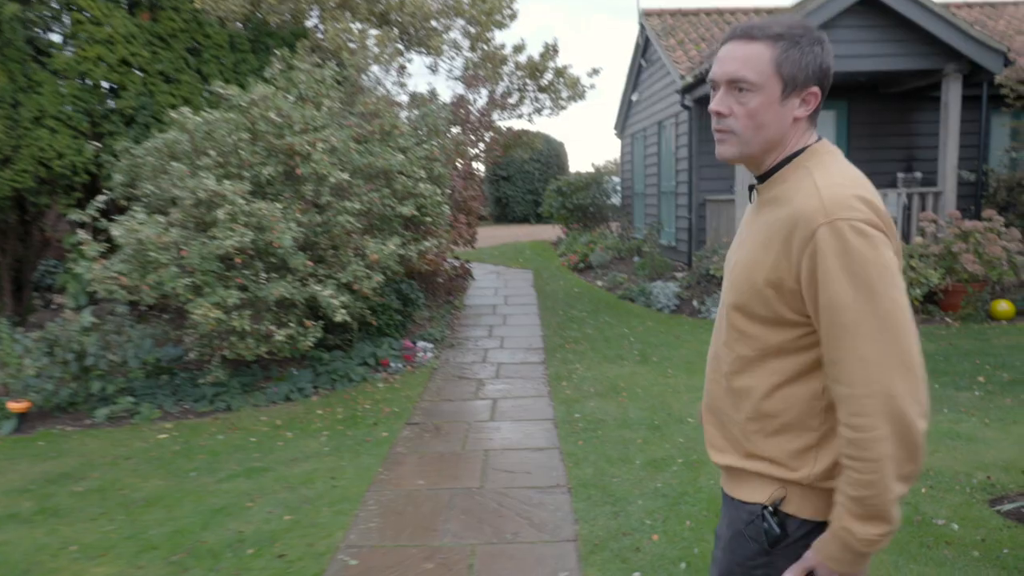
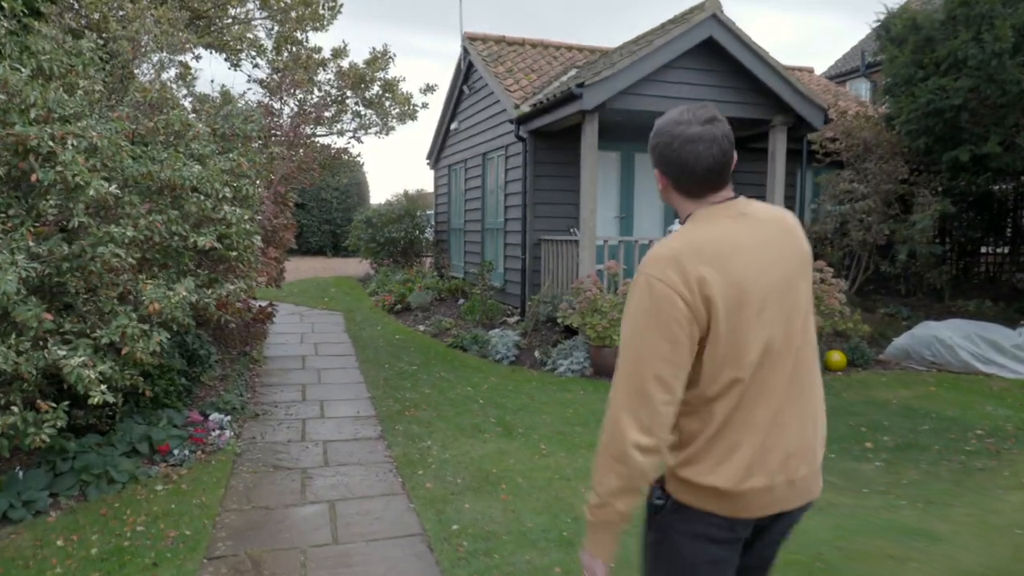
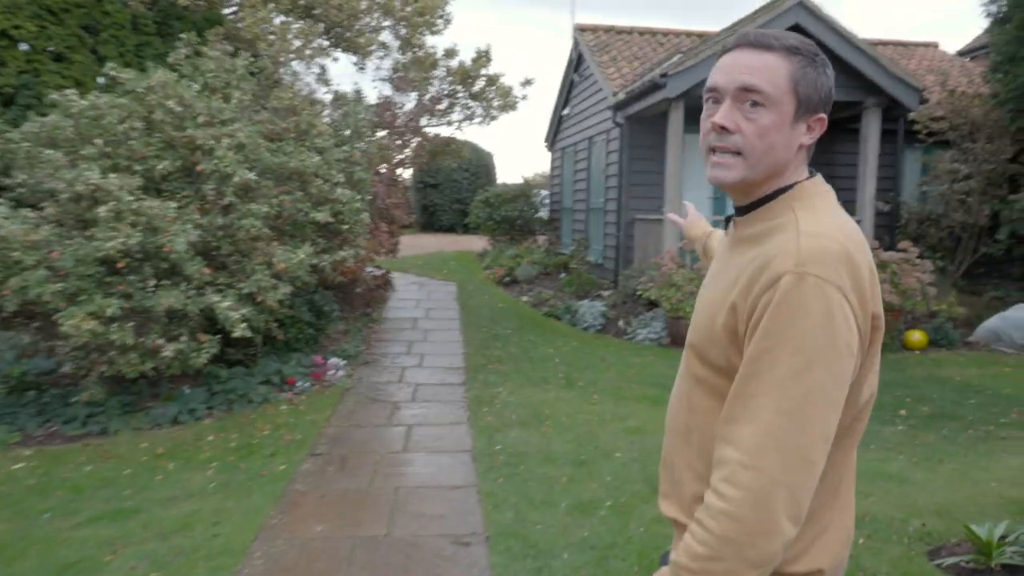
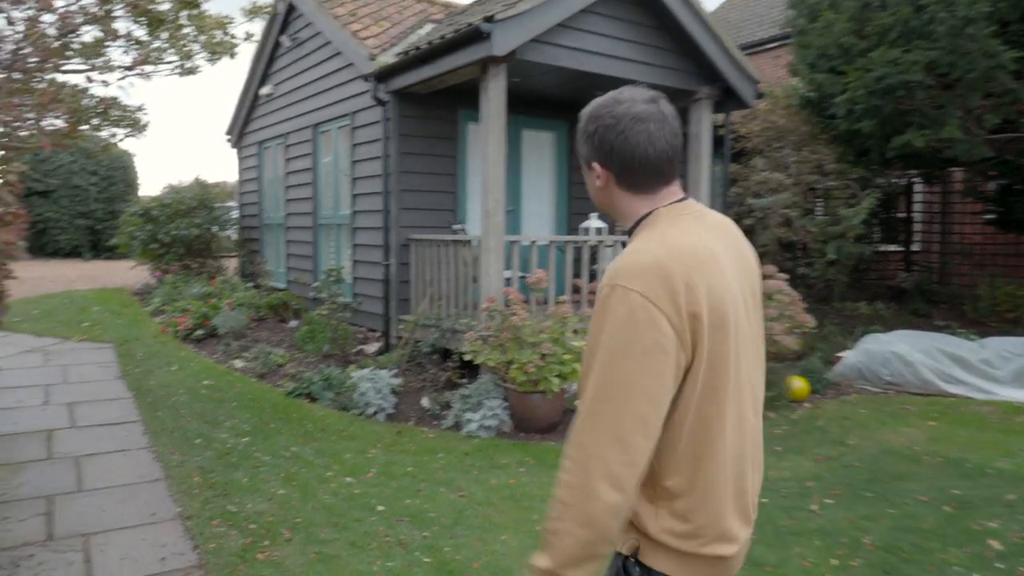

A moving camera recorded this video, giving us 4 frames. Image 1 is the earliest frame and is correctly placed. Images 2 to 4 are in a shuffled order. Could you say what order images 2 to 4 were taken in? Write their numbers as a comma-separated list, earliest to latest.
3, 2, 4
